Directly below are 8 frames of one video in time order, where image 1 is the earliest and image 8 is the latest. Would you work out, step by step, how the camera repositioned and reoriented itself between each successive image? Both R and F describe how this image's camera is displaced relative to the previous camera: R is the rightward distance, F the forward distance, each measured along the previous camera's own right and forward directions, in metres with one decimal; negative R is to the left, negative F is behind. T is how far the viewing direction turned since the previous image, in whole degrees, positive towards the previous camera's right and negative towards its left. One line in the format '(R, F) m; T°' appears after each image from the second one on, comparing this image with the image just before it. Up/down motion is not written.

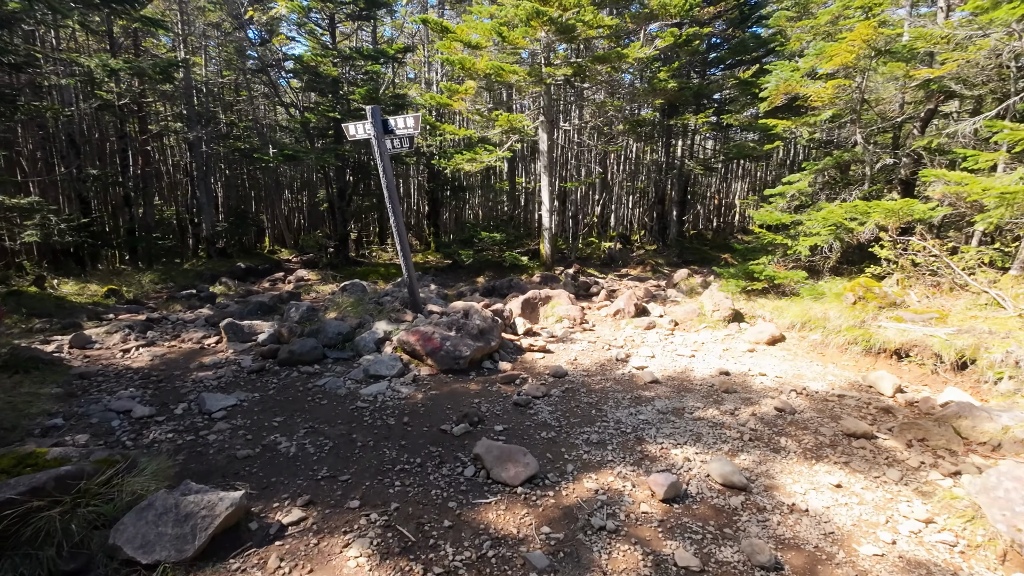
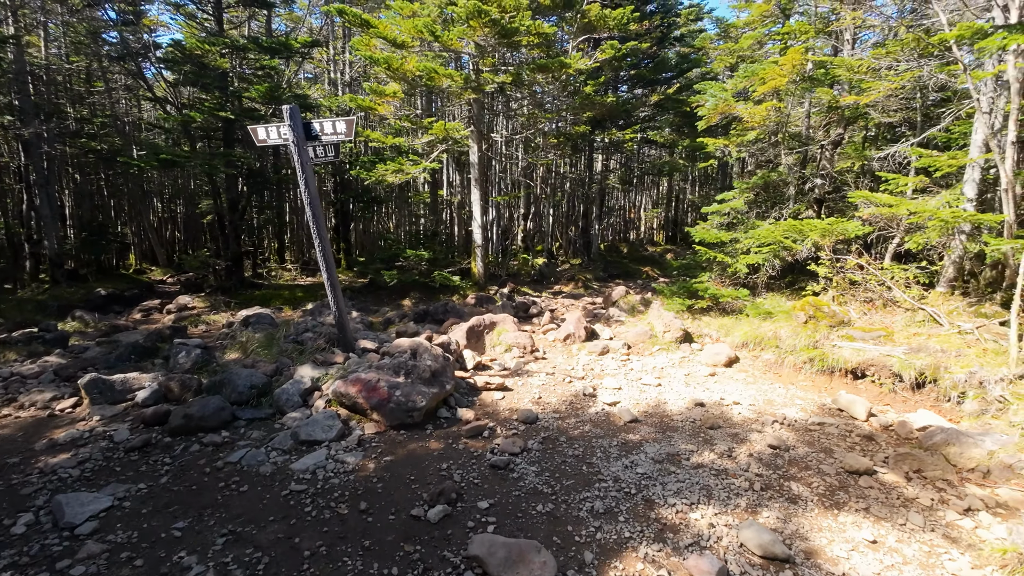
(-0.7, +0.9) m; +12°
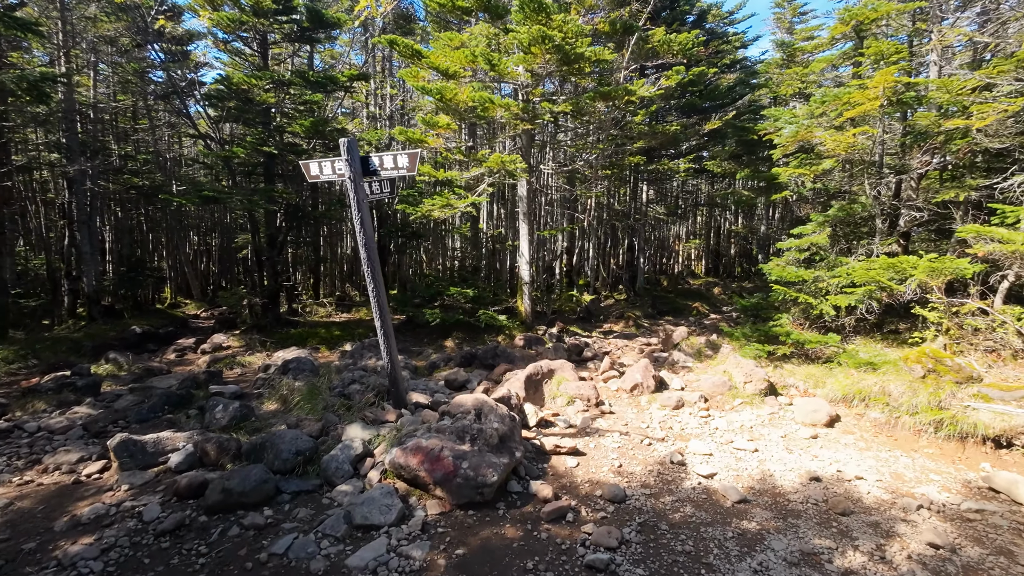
(-0.6, +0.7) m; -3°
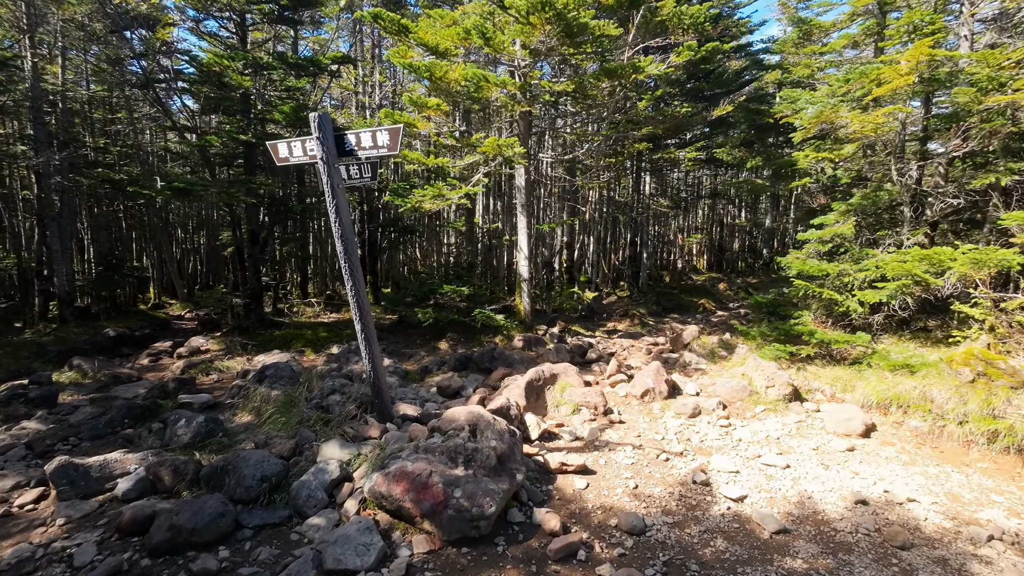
(0.0, +0.7) m; 0°
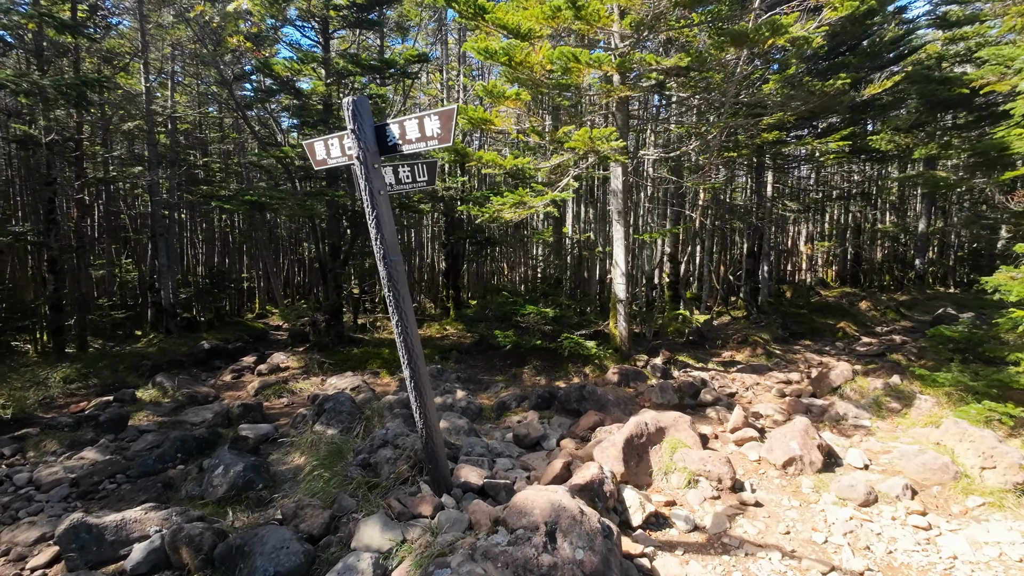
(0.0, +1.4) m; -11°
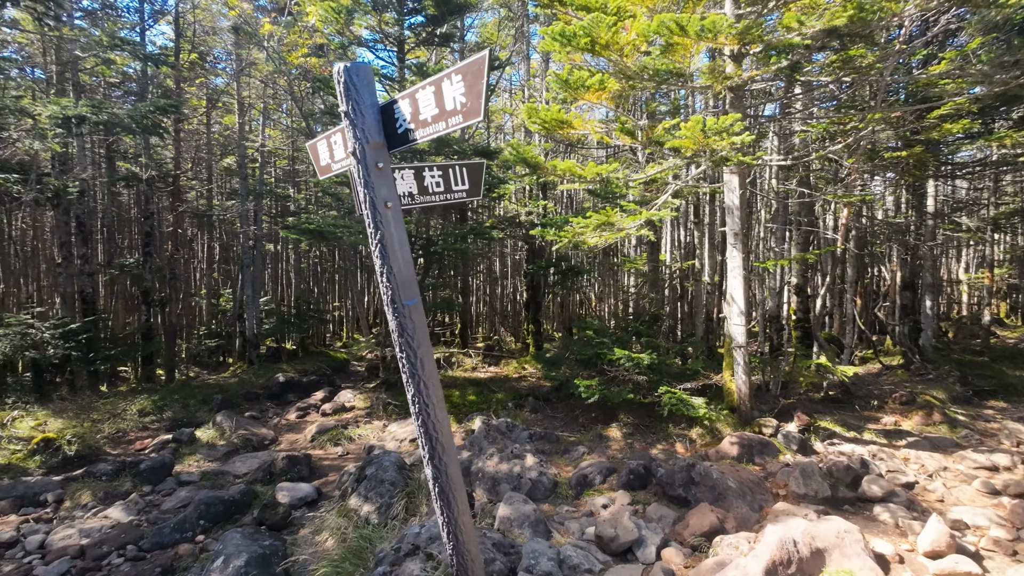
(+0.1, +1.4) m; -11°
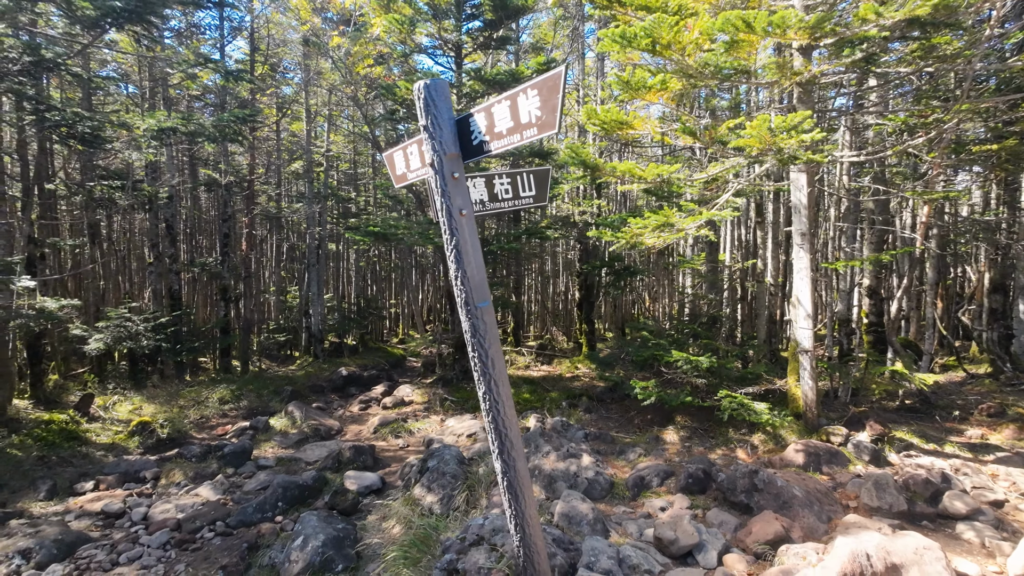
(-0.1, -0.1) m; -6°
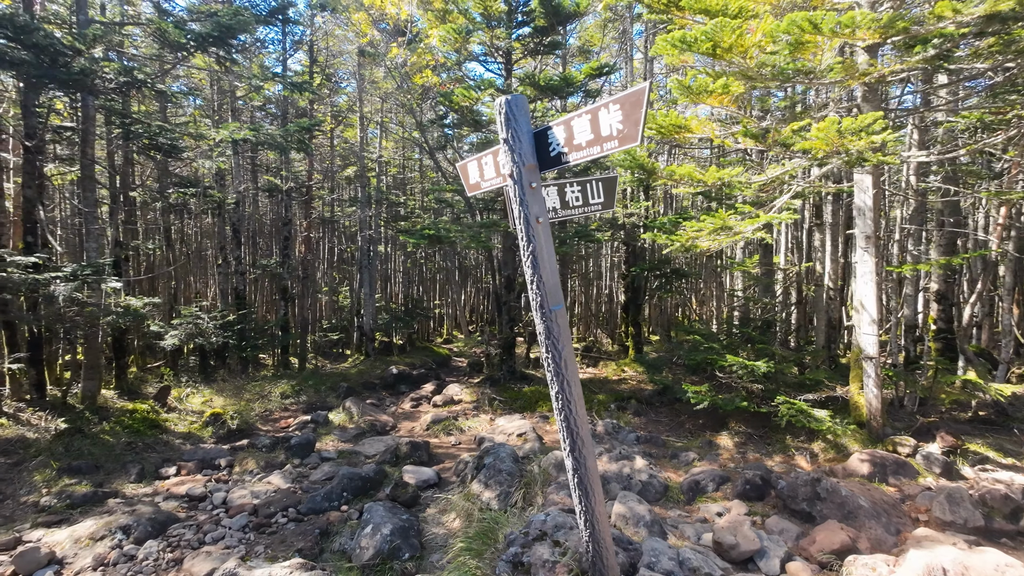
(-0.2, -0.1) m; -5°
